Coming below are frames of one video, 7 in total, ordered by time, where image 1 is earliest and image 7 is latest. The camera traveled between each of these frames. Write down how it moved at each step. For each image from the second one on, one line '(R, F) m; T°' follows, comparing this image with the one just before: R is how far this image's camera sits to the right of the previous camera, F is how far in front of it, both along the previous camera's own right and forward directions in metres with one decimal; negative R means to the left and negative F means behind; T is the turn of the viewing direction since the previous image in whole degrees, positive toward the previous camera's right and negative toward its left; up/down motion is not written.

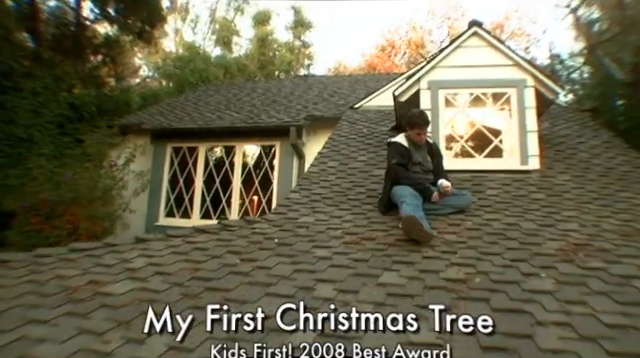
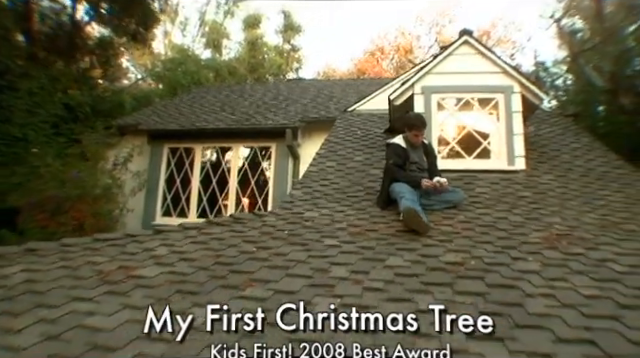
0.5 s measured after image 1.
(-0.2, -0.3) m; +2°
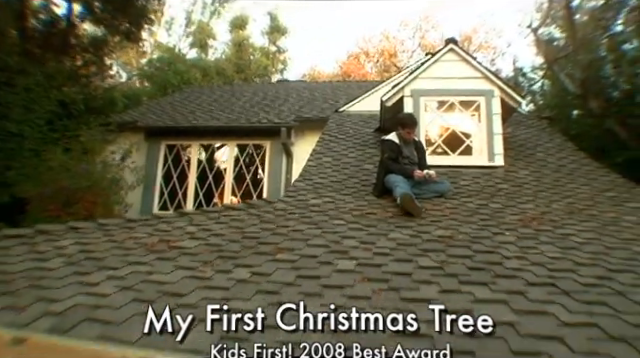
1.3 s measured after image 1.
(-0.3, -0.4) m; +3°
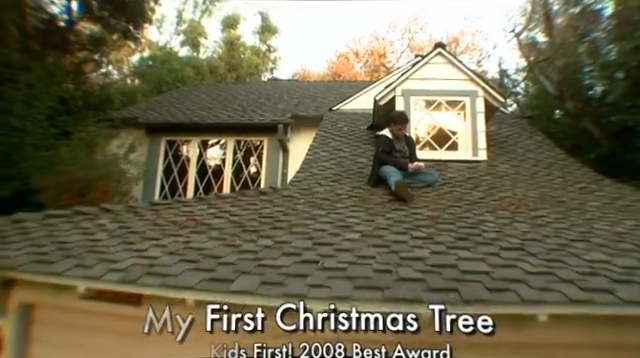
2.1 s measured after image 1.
(-0.2, -0.5) m; +2°
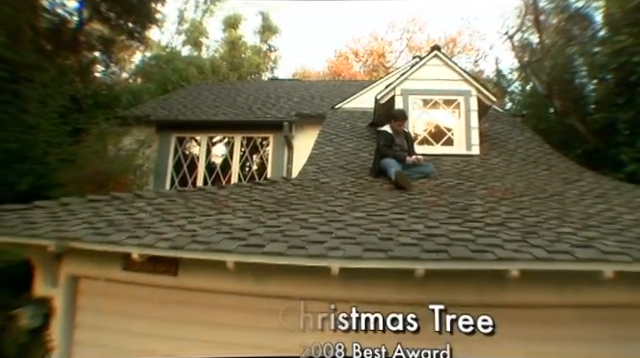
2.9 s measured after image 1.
(-0.1, -0.5) m; 0°
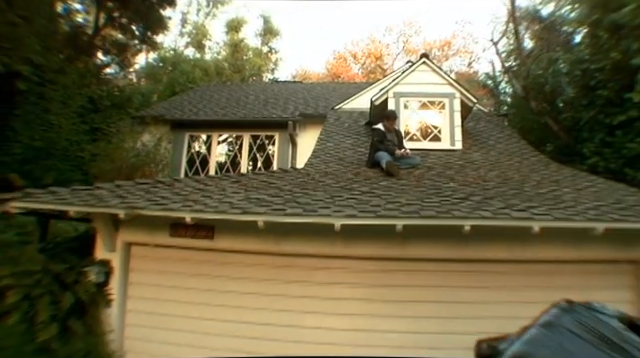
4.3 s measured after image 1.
(-0.1, -1.0) m; 0°
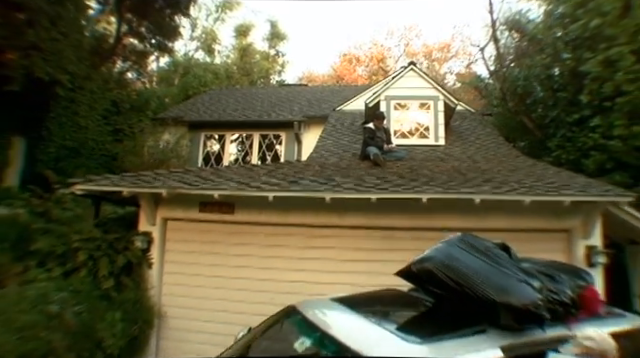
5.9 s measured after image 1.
(+0.2, -1.2) m; -1°
